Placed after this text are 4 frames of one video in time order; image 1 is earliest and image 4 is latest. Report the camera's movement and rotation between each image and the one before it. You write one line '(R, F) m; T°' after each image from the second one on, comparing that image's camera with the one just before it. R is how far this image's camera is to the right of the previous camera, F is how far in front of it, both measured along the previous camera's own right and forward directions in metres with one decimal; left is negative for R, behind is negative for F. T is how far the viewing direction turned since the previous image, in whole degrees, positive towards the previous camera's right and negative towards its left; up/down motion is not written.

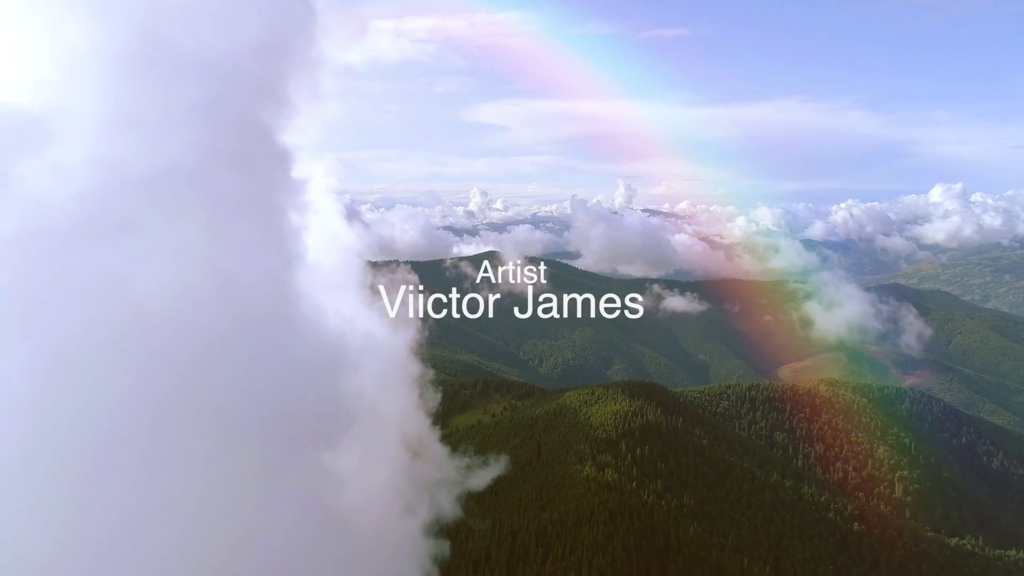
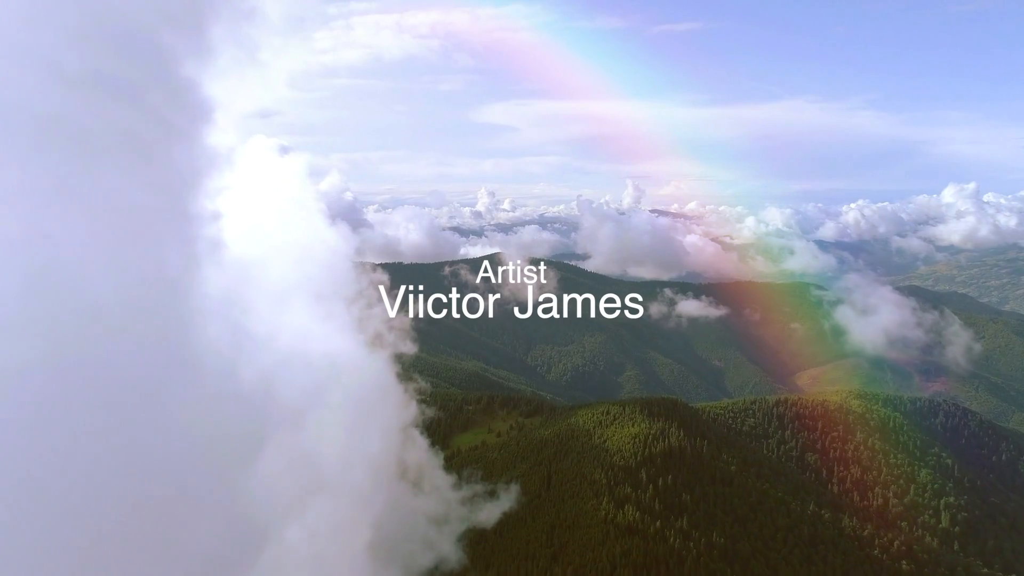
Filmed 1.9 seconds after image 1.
(+0.1, +20.7) m; -1°
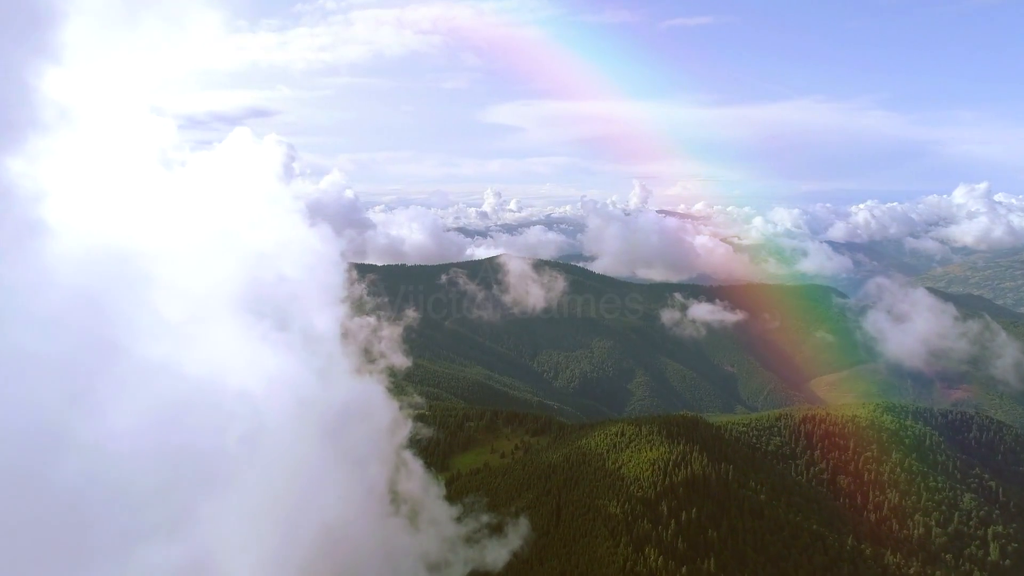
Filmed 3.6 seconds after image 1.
(+0.4, +18.9) m; -1°
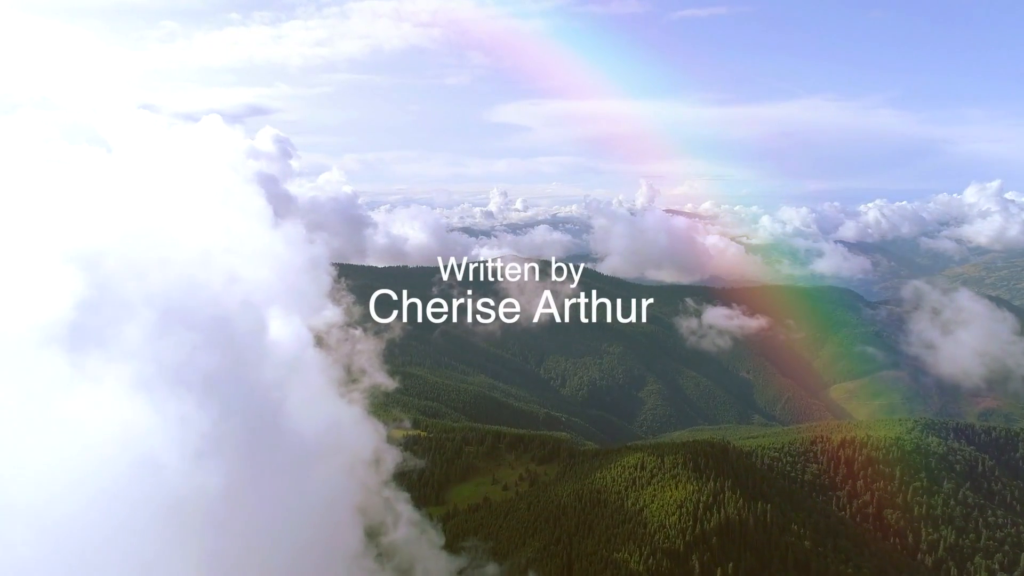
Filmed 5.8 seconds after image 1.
(+0.7, +24.5) m; -1°
